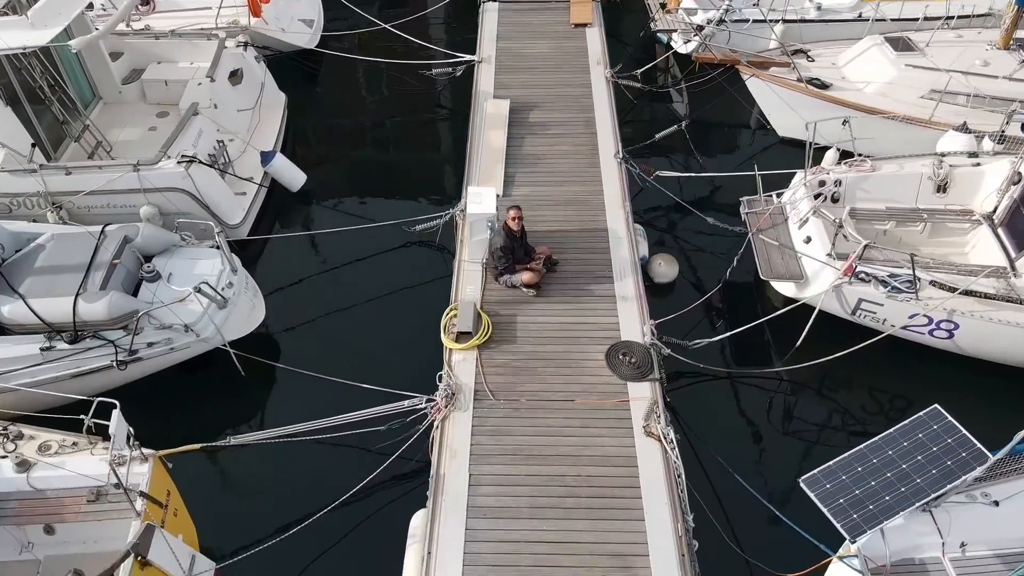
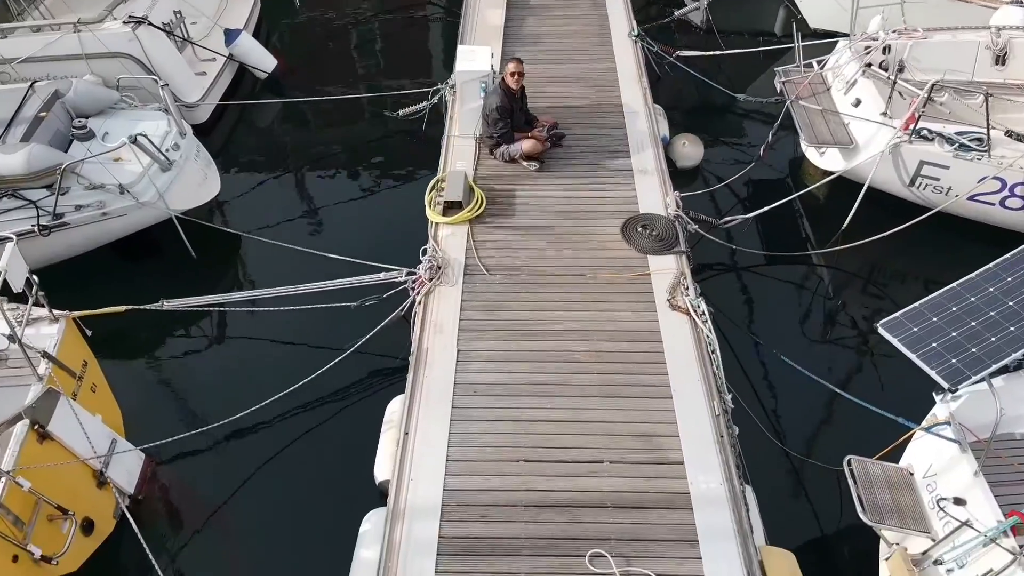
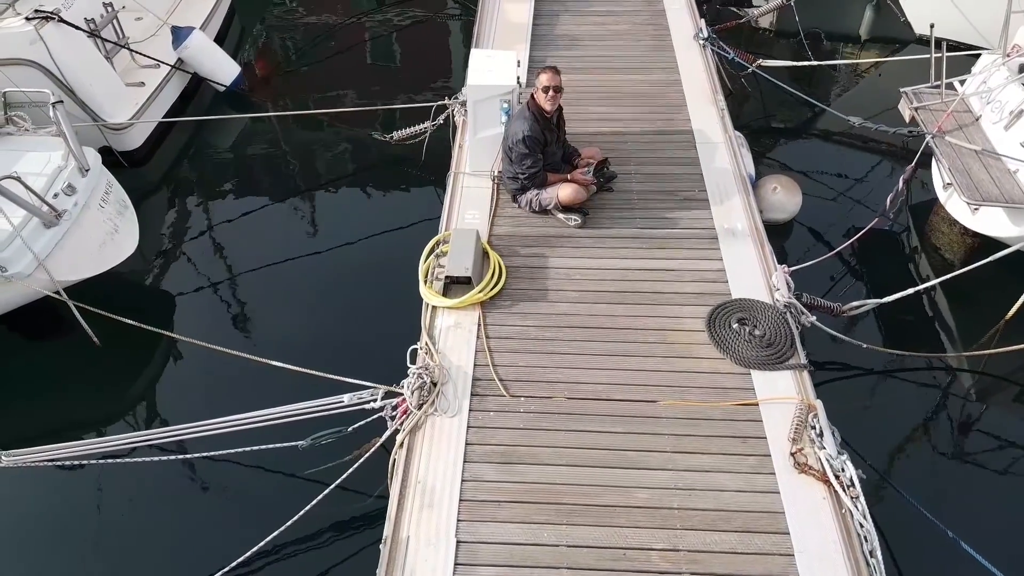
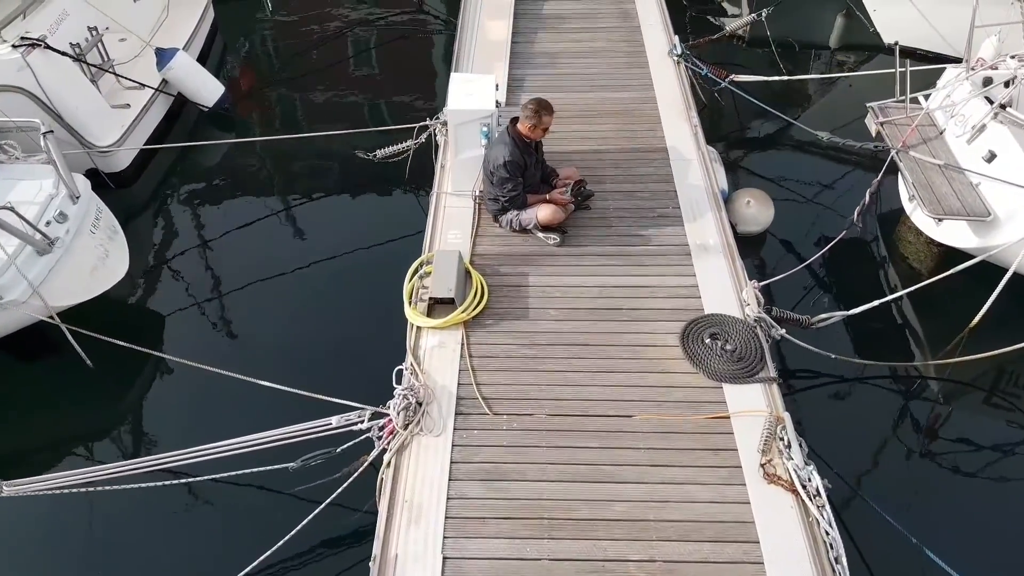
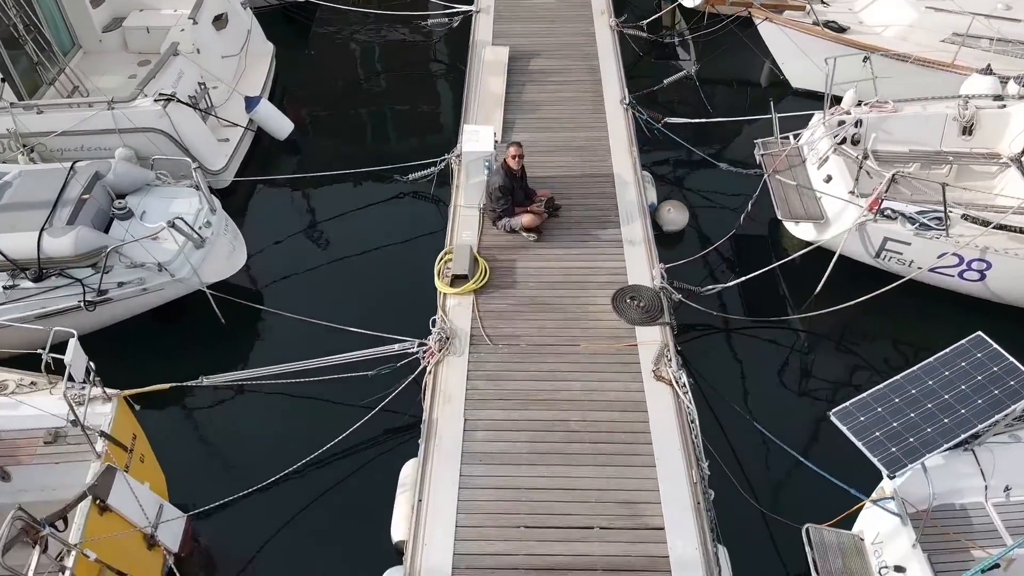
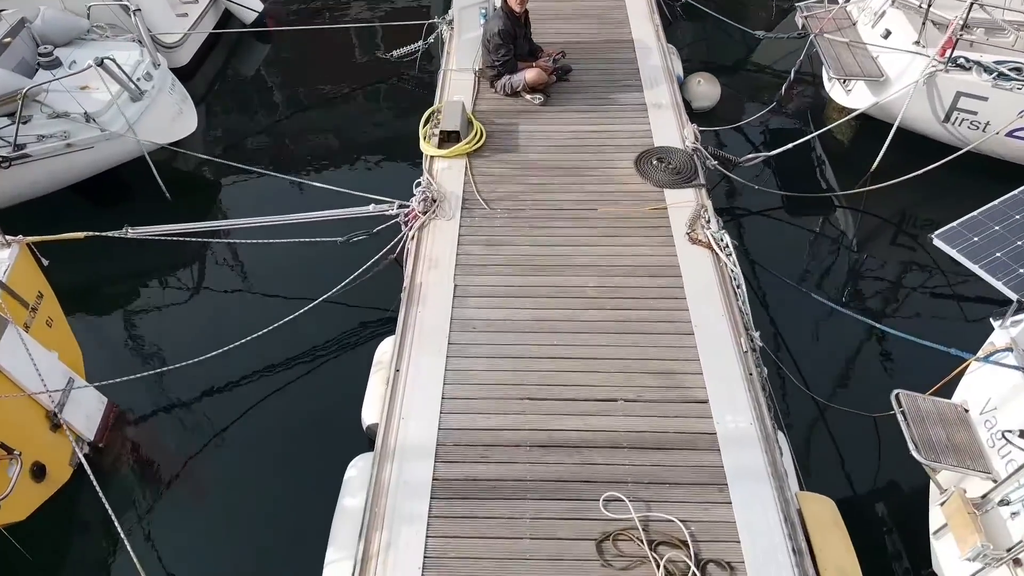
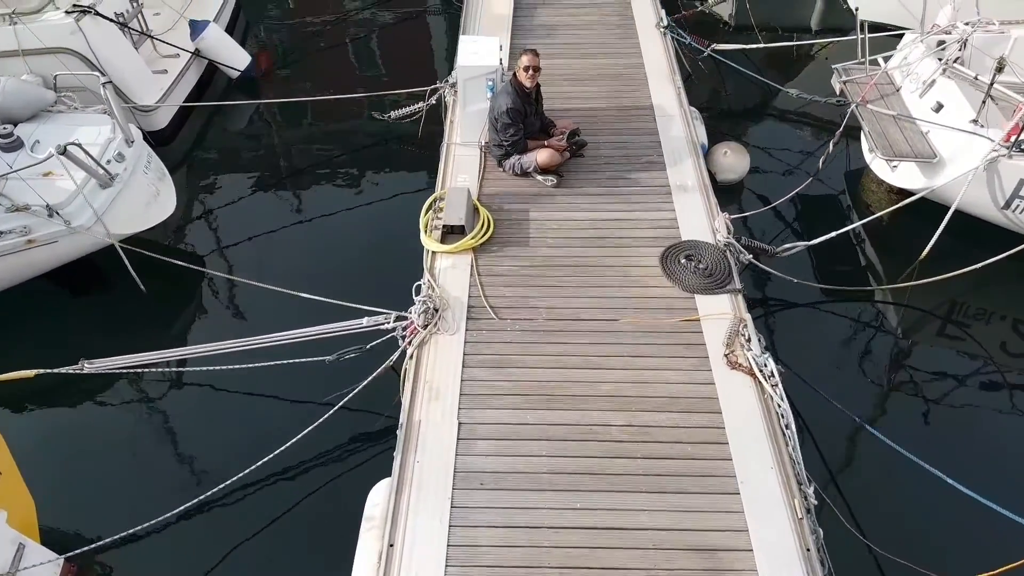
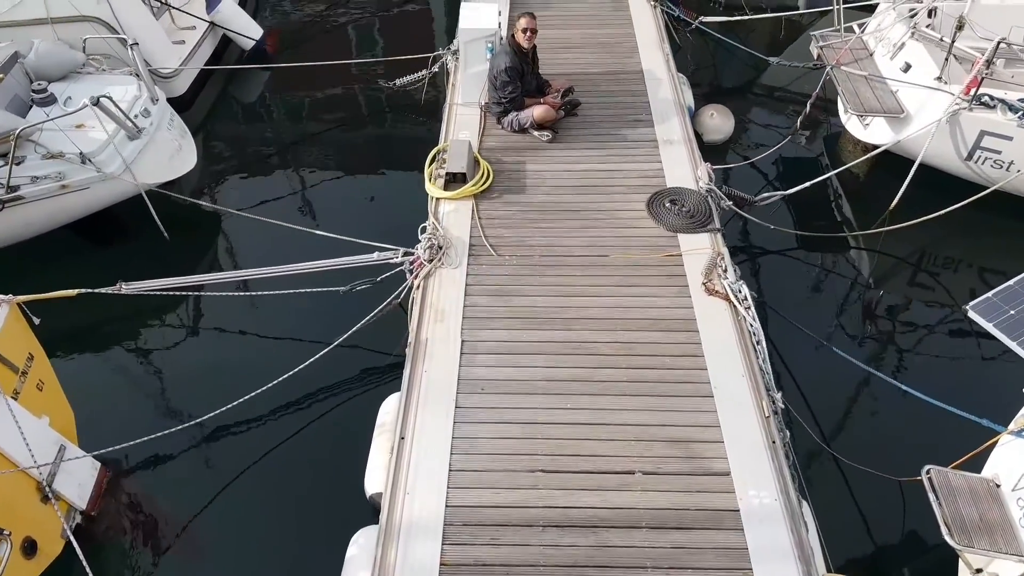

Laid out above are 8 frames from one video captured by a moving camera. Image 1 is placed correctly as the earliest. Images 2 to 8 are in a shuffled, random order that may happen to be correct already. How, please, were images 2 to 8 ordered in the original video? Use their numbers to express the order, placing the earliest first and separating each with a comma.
5, 2, 6, 8, 7, 4, 3
